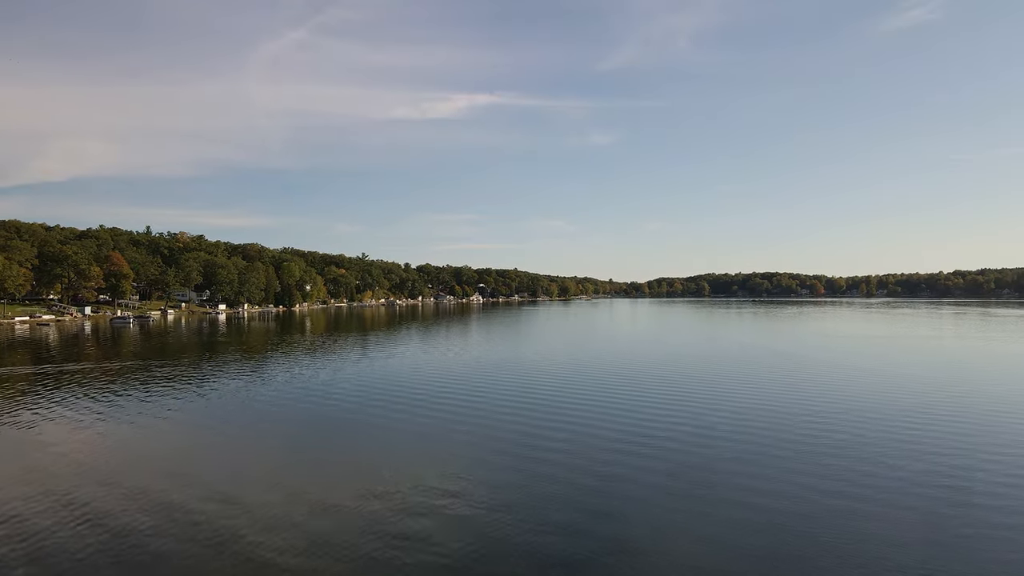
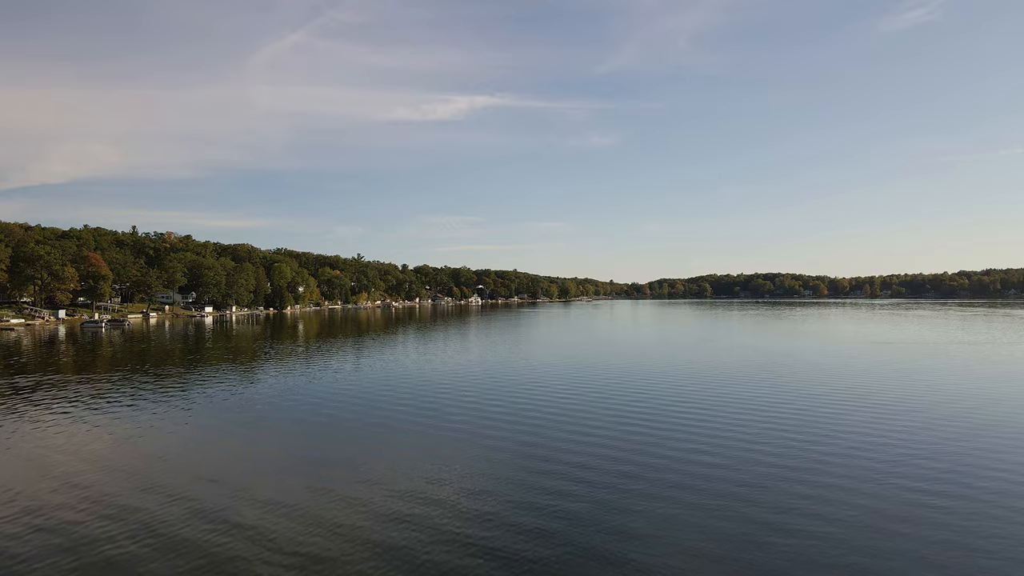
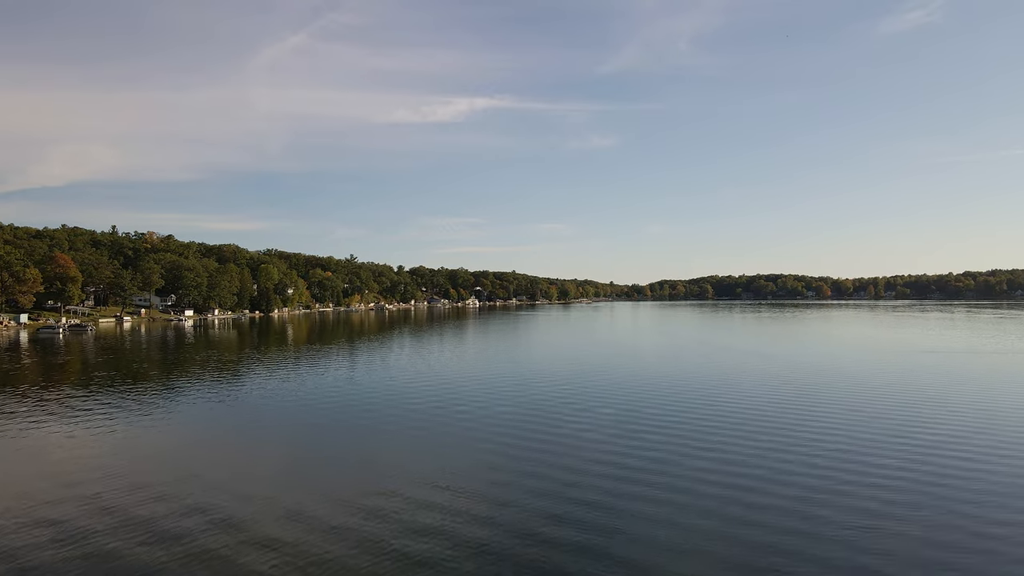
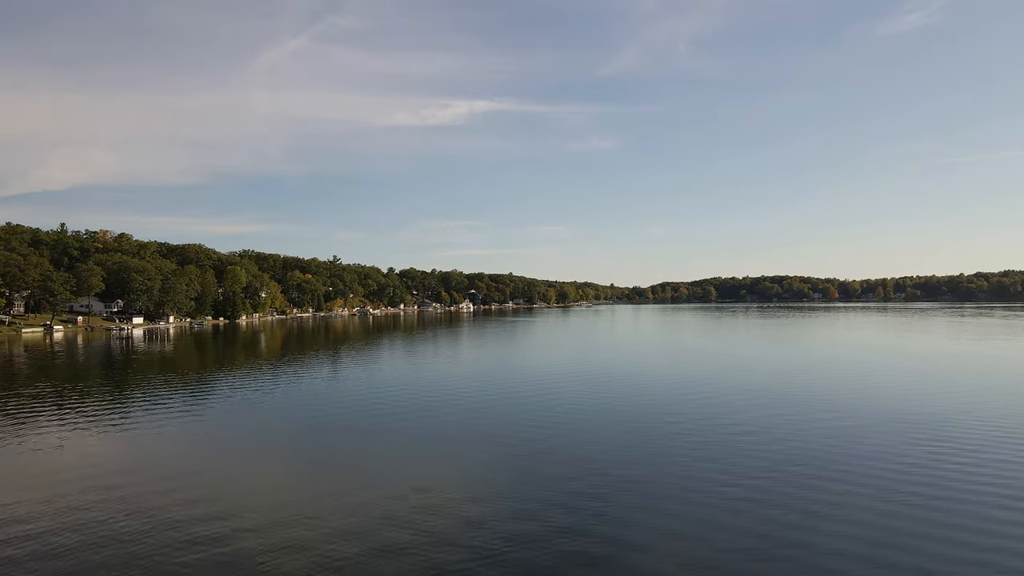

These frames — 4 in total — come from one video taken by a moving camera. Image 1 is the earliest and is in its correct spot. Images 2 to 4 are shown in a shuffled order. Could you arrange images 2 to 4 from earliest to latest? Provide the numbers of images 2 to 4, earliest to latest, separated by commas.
2, 3, 4
